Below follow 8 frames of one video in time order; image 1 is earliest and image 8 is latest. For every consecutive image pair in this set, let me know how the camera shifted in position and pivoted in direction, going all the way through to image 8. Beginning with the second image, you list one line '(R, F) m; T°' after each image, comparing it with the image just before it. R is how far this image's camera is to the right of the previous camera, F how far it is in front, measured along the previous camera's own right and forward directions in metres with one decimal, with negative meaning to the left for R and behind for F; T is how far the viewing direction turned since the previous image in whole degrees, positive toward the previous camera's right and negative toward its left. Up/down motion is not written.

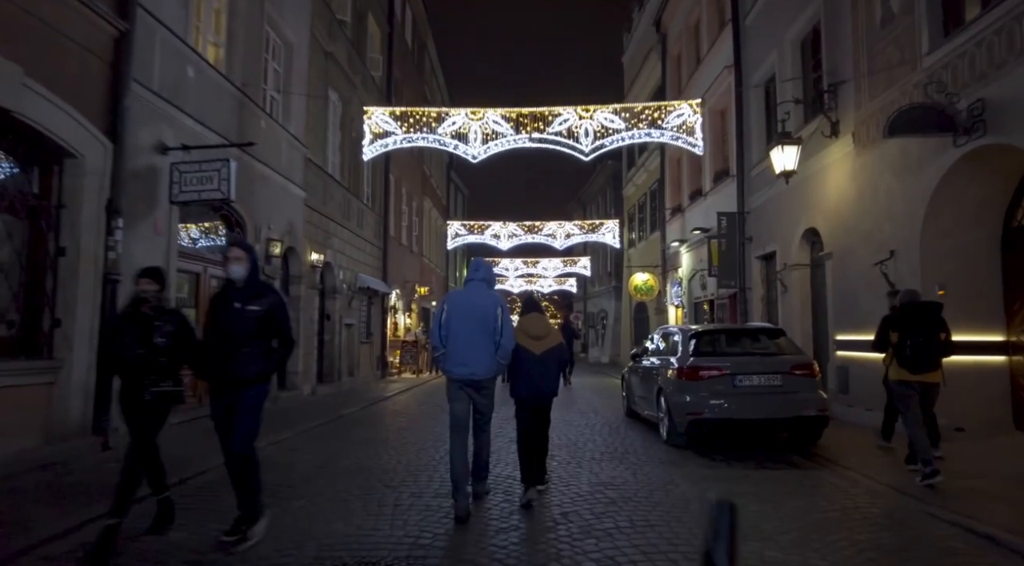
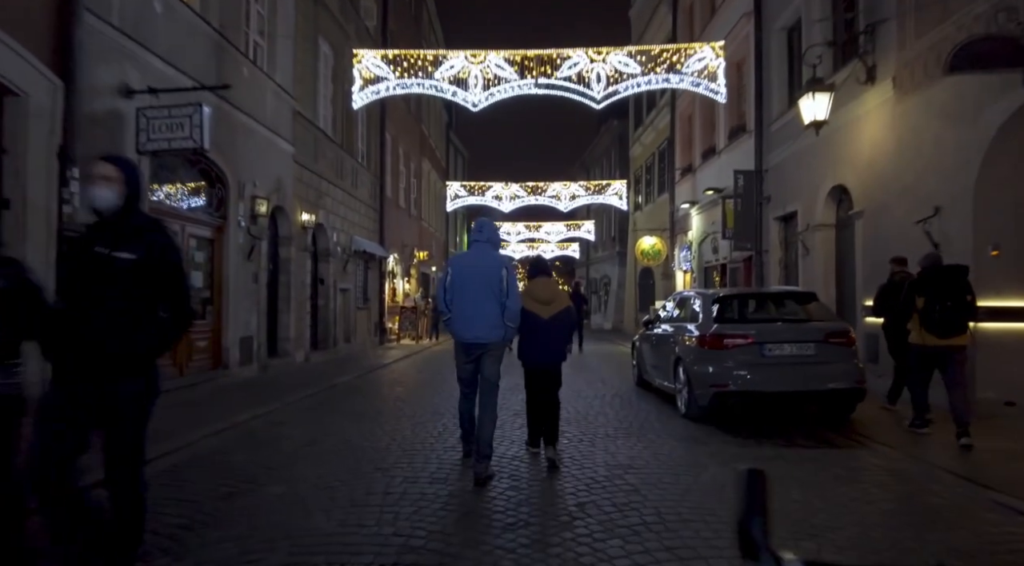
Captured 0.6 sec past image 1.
(0.0, +1.0) m; 0°
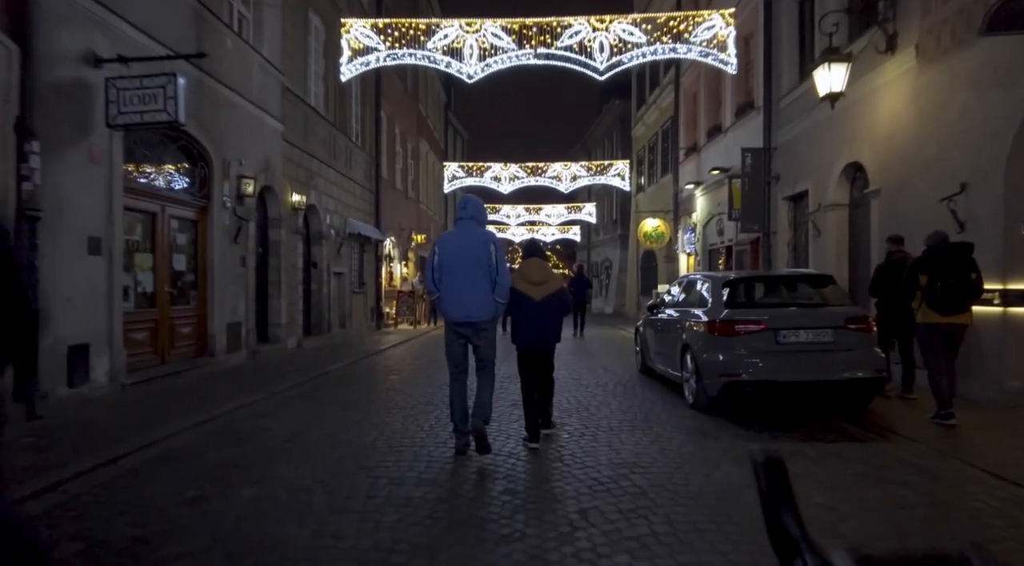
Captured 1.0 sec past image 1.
(0.0, +0.6) m; 0°
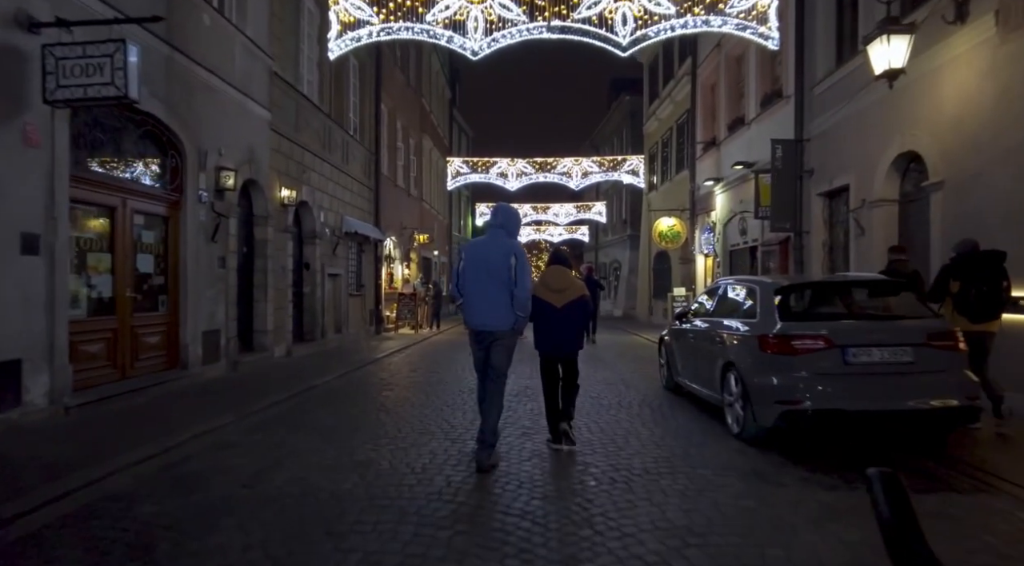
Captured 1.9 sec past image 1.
(-0.1, +1.4) m; 0°
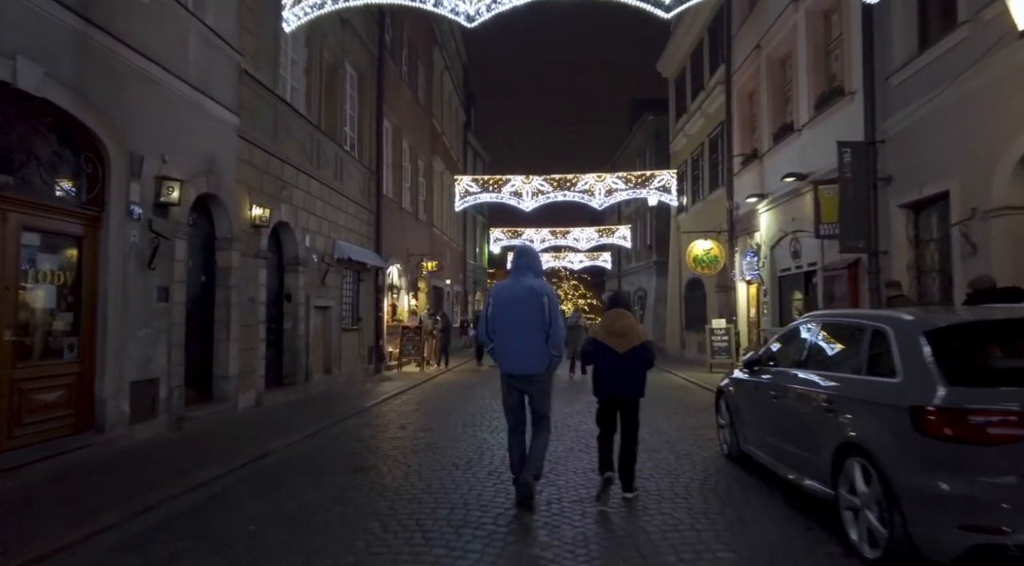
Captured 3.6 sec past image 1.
(+0.1, +2.5) m; -1°
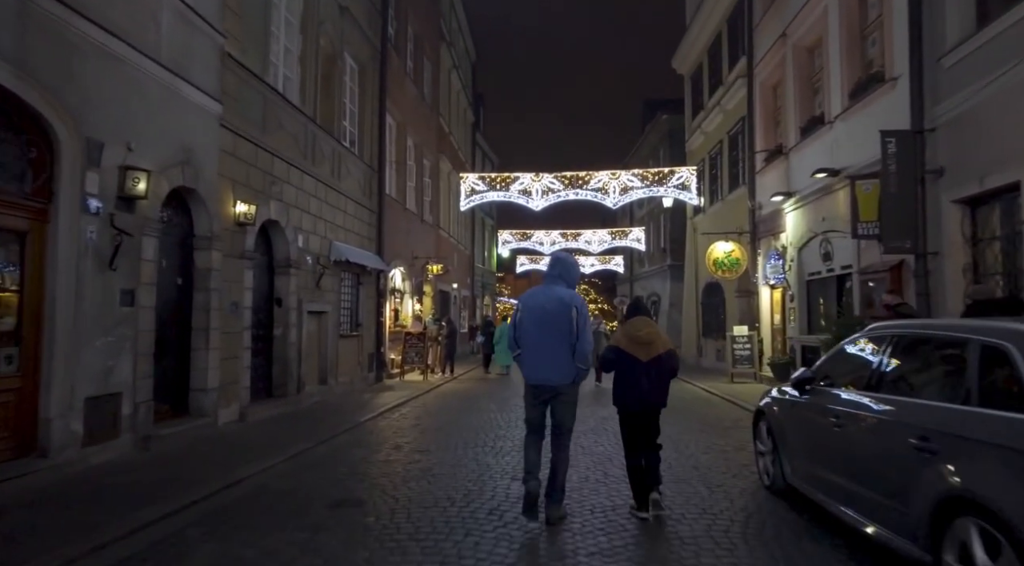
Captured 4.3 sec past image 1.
(0.0, +1.1) m; -1°
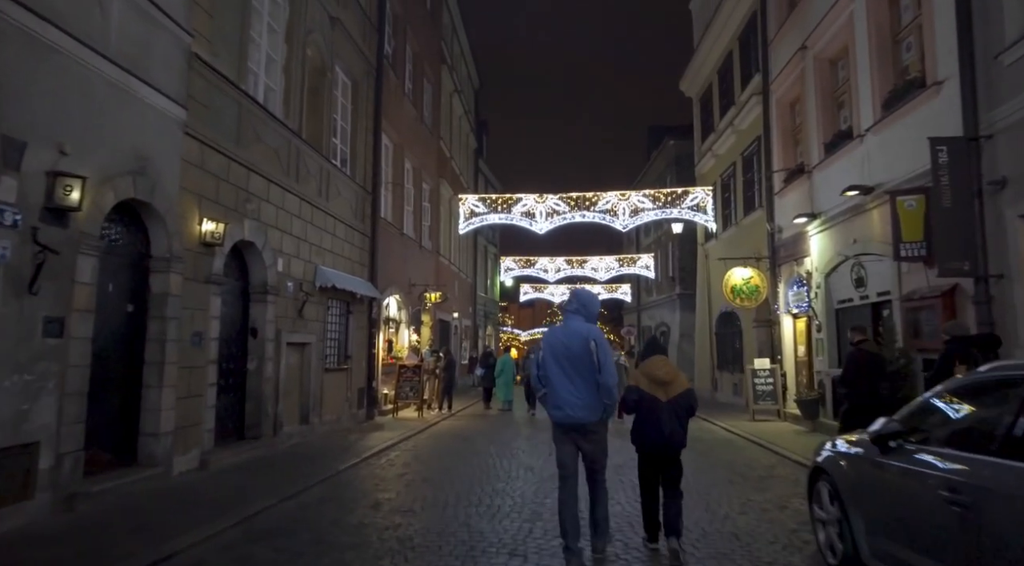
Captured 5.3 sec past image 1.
(0.0, +1.4) m; 0°
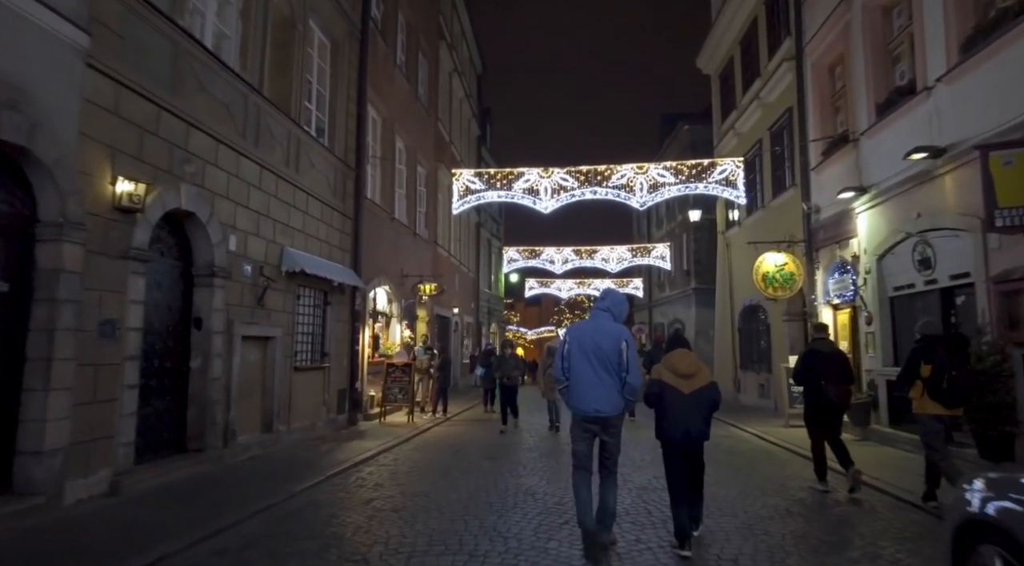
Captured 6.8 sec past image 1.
(+0.1, +2.2) m; -1°
